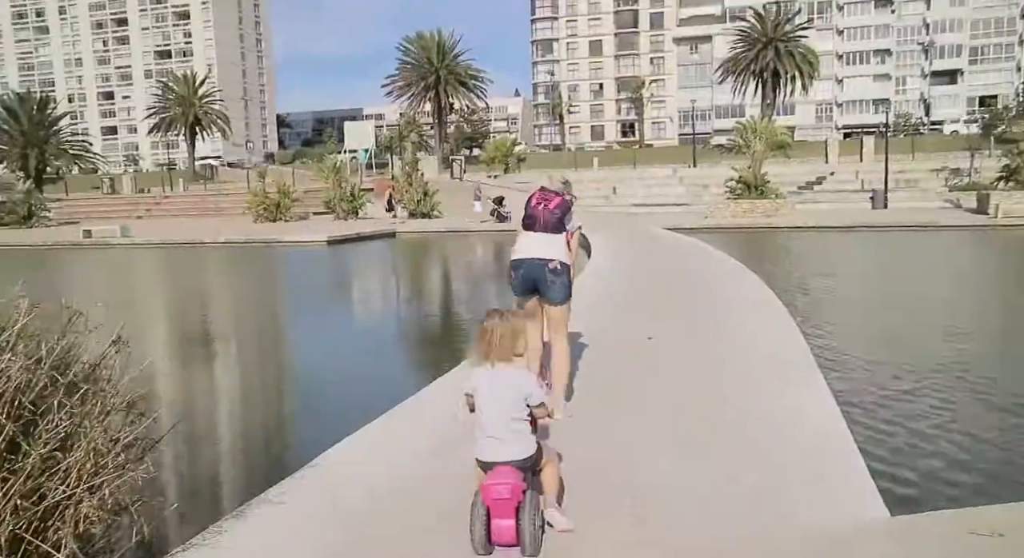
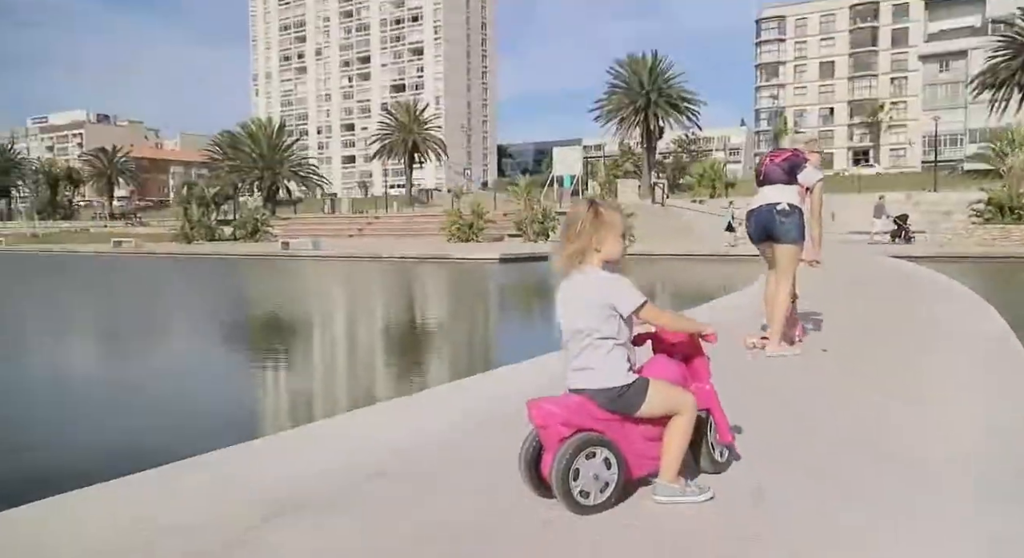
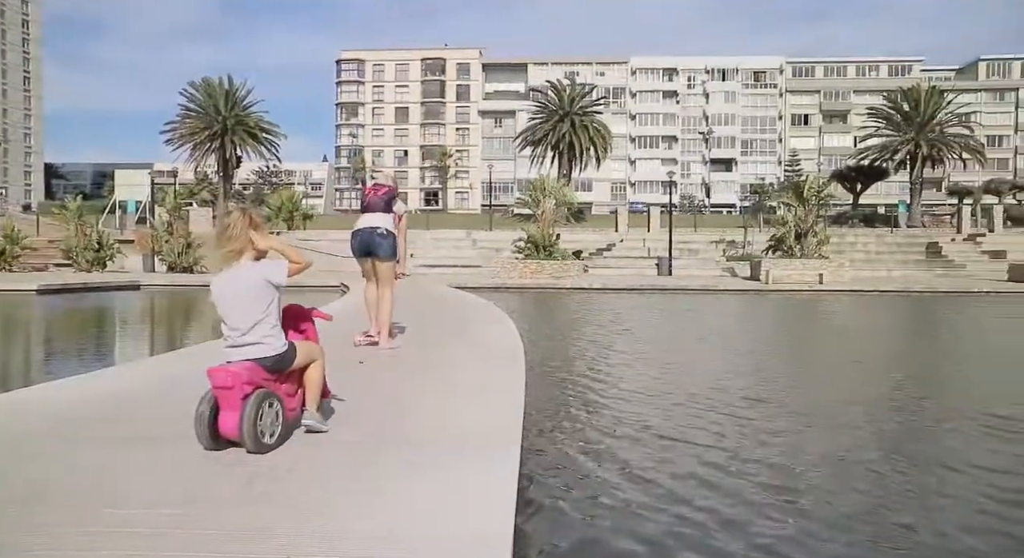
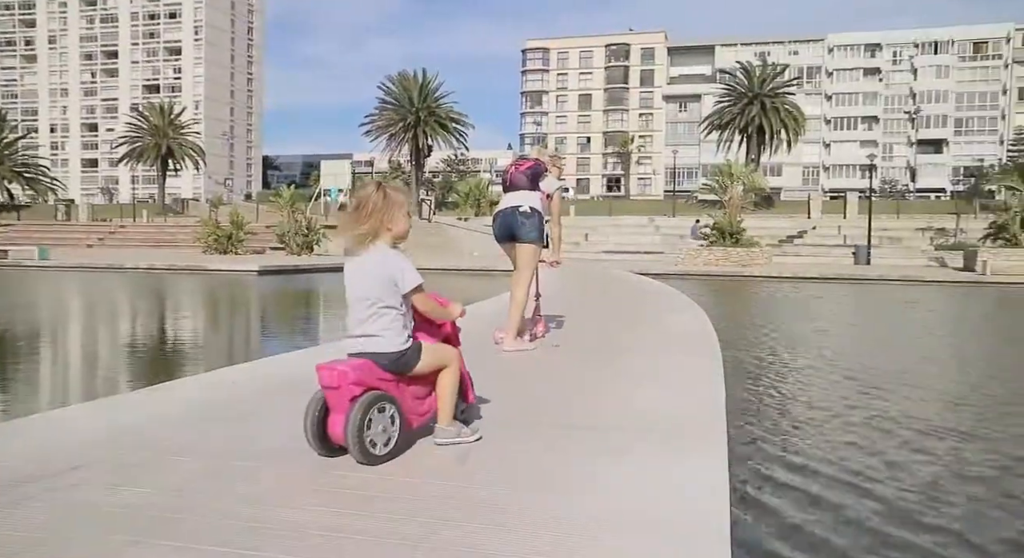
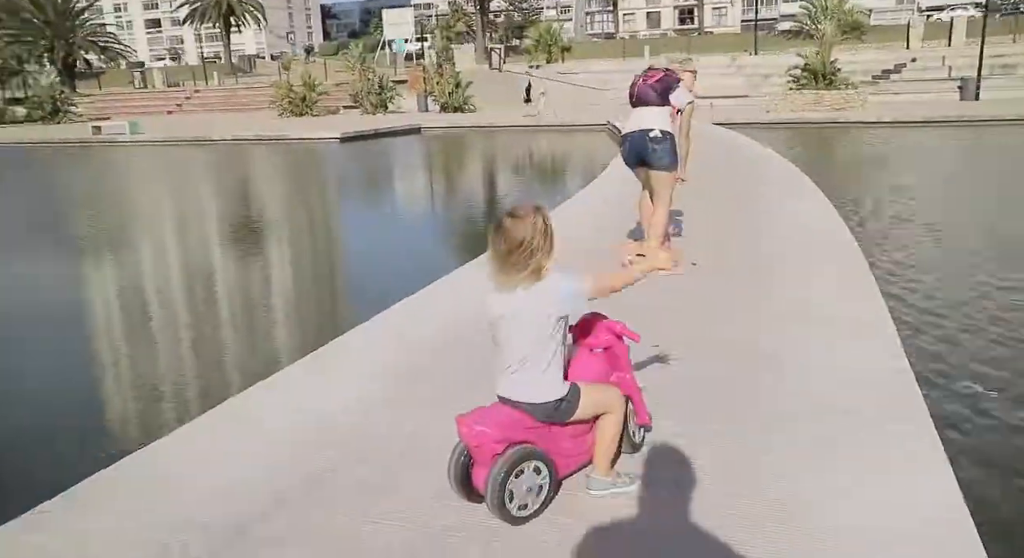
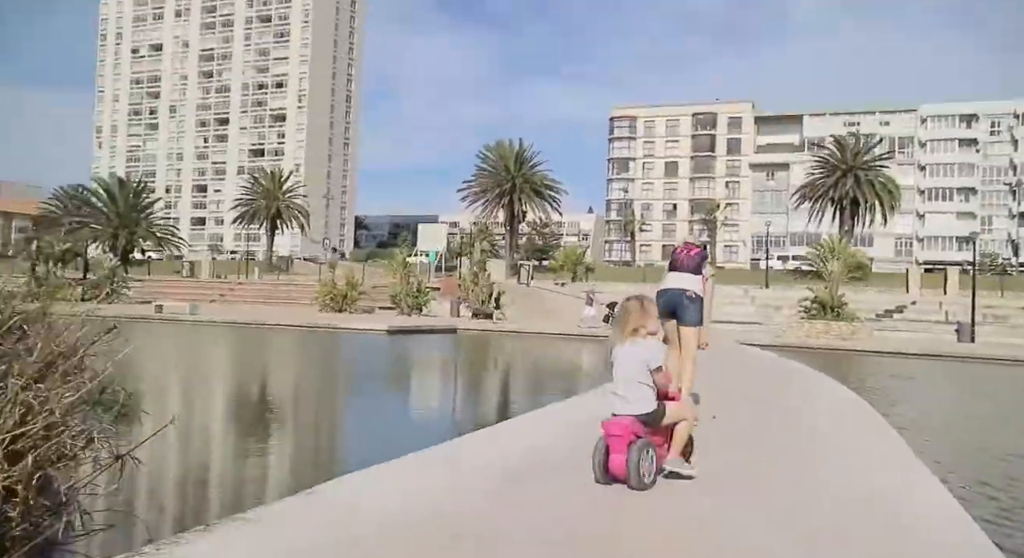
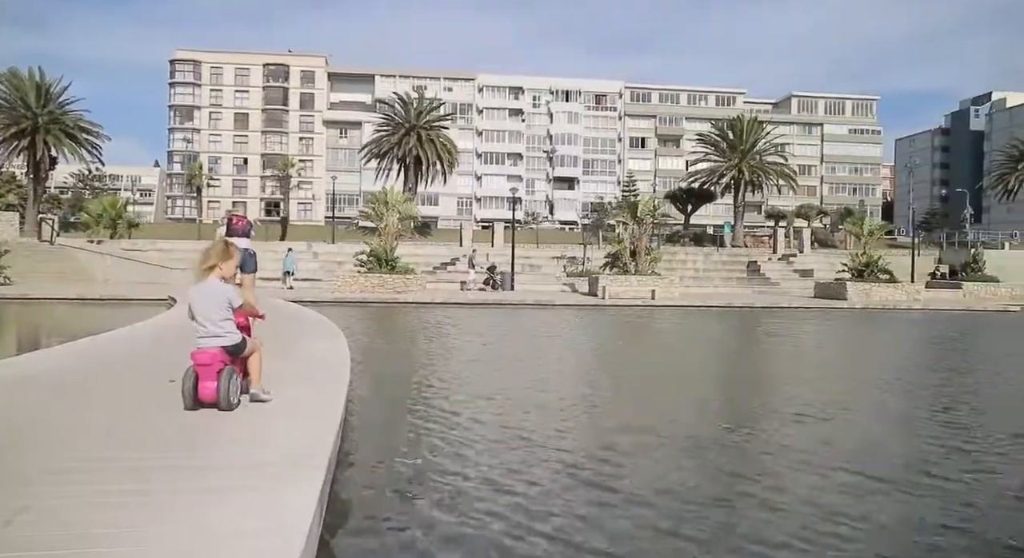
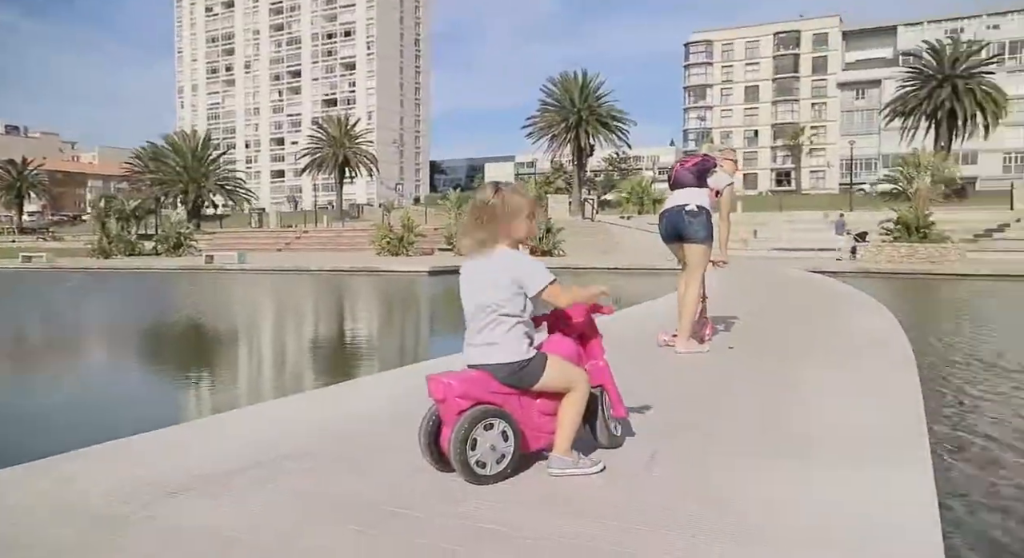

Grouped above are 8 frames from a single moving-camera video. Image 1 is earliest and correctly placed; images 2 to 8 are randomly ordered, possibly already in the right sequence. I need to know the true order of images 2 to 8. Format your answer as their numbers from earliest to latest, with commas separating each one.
6, 5, 2, 8, 4, 3, 7
